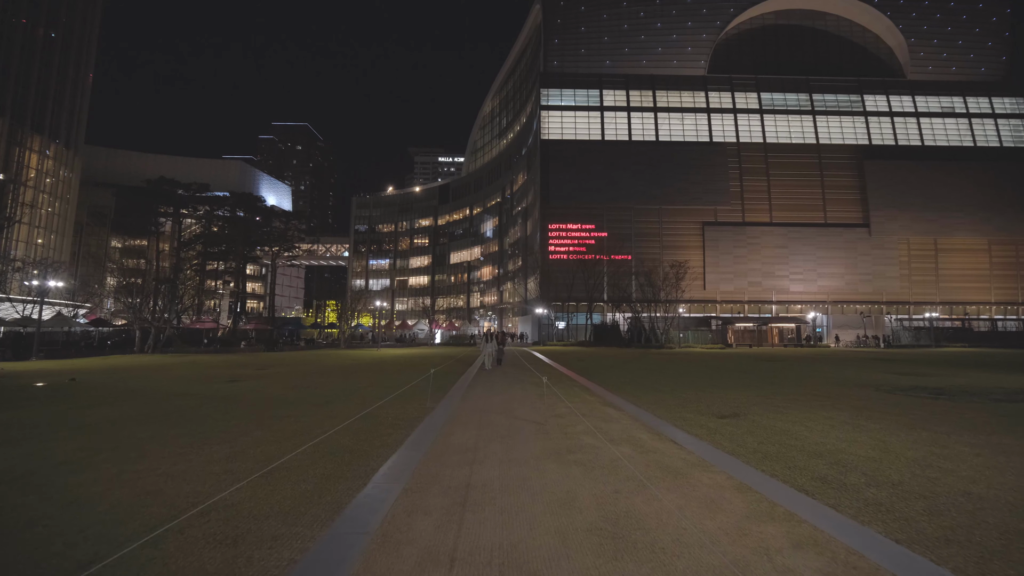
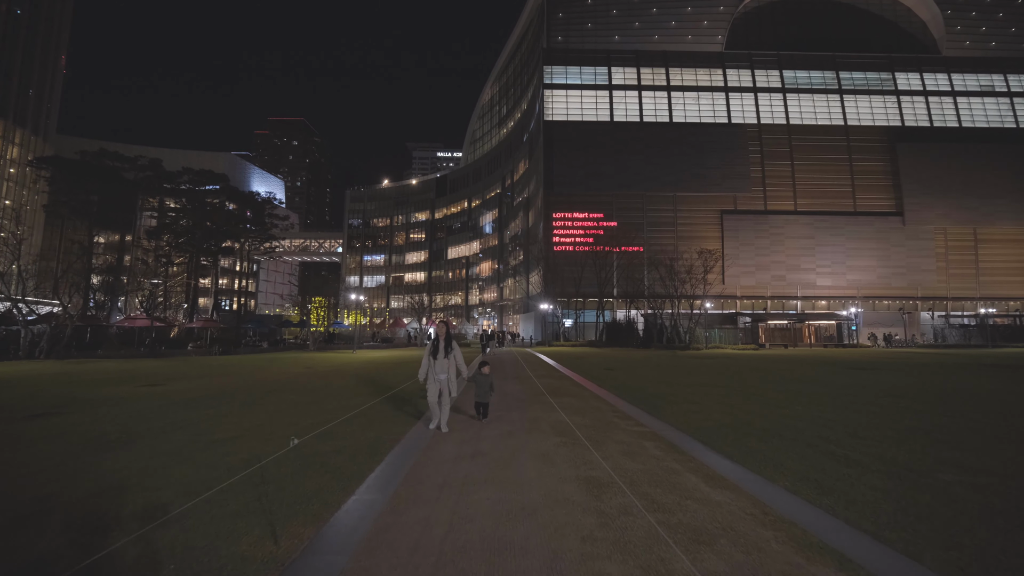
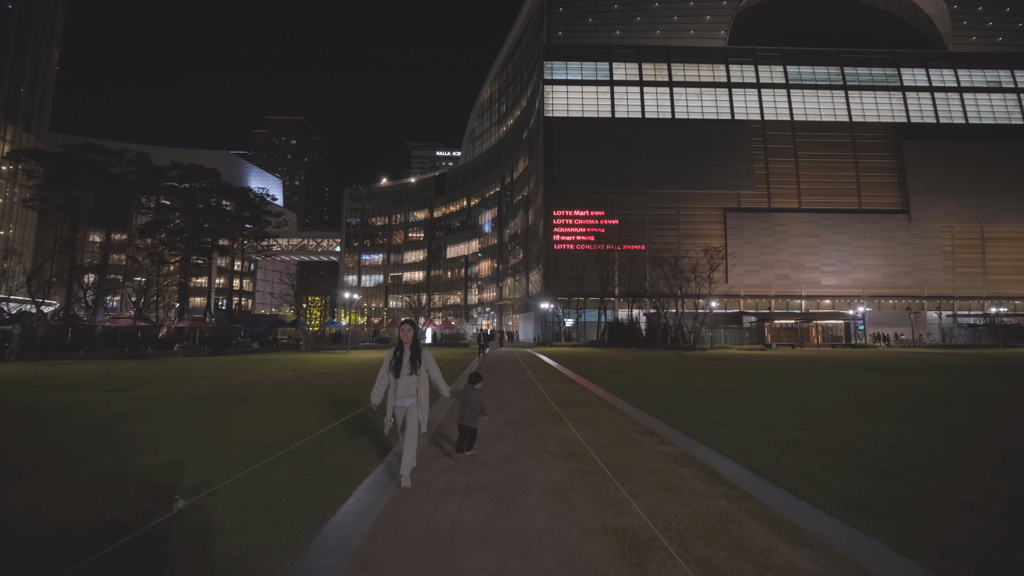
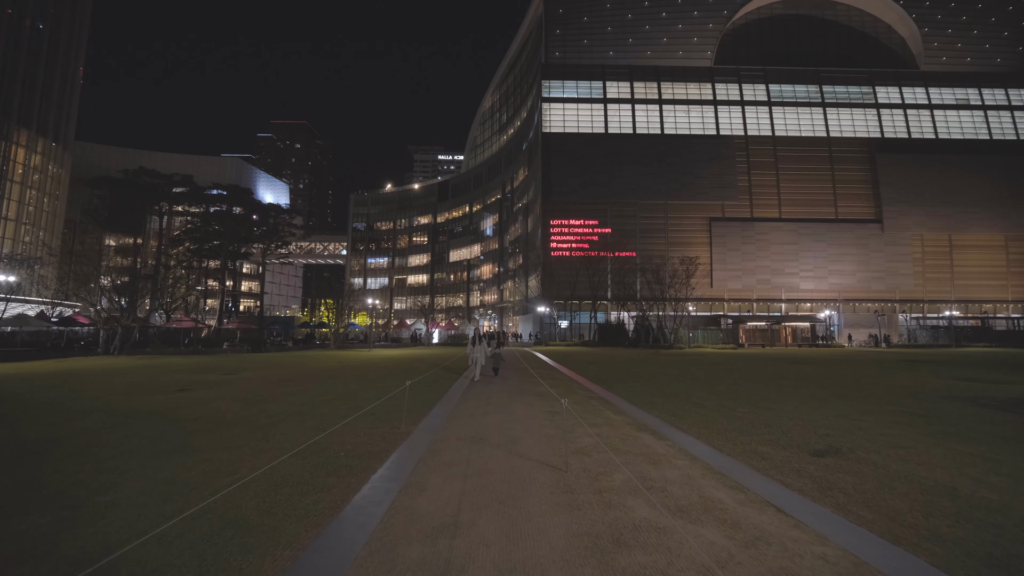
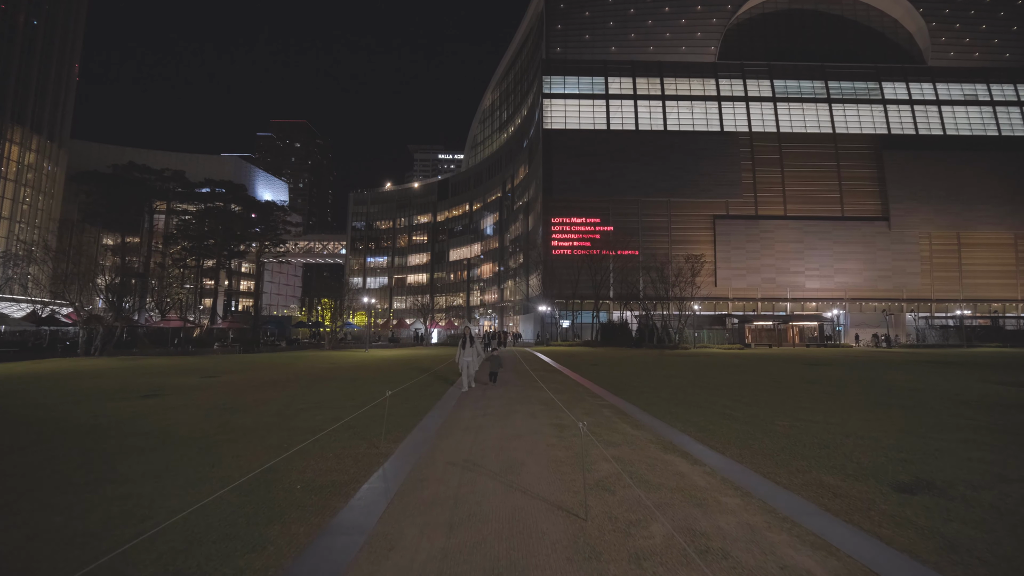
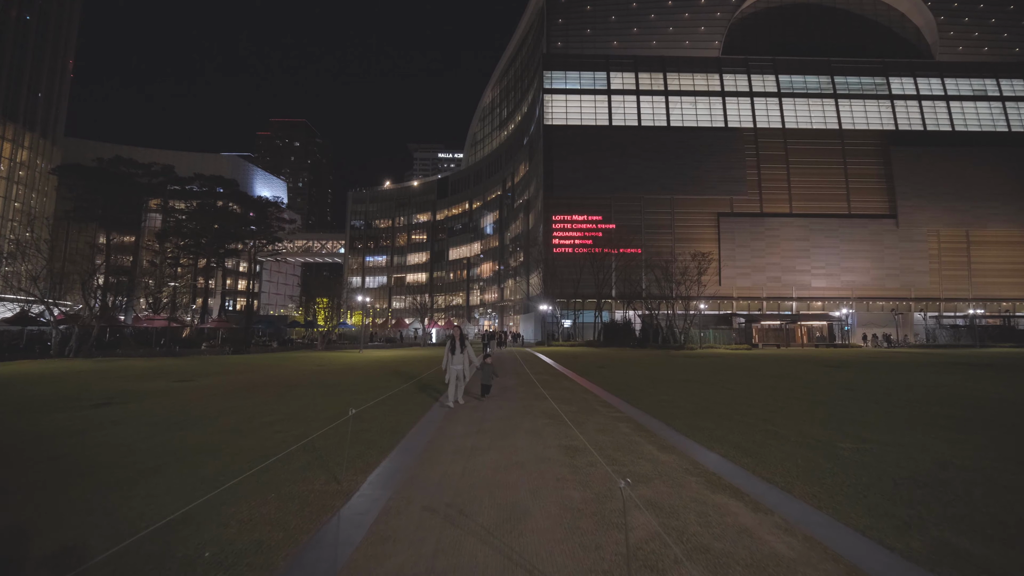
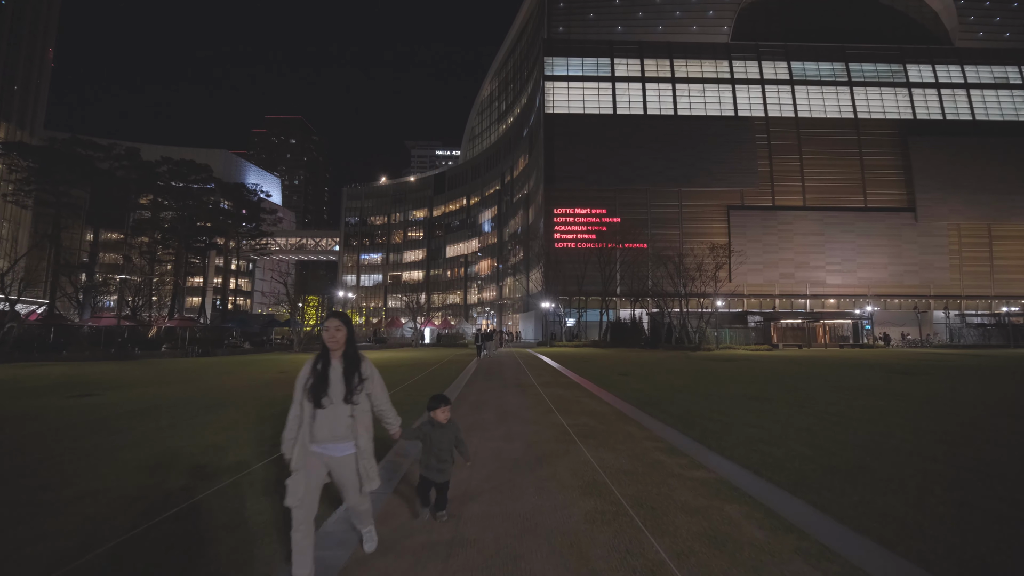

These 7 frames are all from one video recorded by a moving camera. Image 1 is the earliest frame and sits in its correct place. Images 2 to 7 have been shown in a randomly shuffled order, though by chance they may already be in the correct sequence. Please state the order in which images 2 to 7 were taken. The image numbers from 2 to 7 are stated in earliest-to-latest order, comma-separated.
4, 5, 6, 2, 3, 7
